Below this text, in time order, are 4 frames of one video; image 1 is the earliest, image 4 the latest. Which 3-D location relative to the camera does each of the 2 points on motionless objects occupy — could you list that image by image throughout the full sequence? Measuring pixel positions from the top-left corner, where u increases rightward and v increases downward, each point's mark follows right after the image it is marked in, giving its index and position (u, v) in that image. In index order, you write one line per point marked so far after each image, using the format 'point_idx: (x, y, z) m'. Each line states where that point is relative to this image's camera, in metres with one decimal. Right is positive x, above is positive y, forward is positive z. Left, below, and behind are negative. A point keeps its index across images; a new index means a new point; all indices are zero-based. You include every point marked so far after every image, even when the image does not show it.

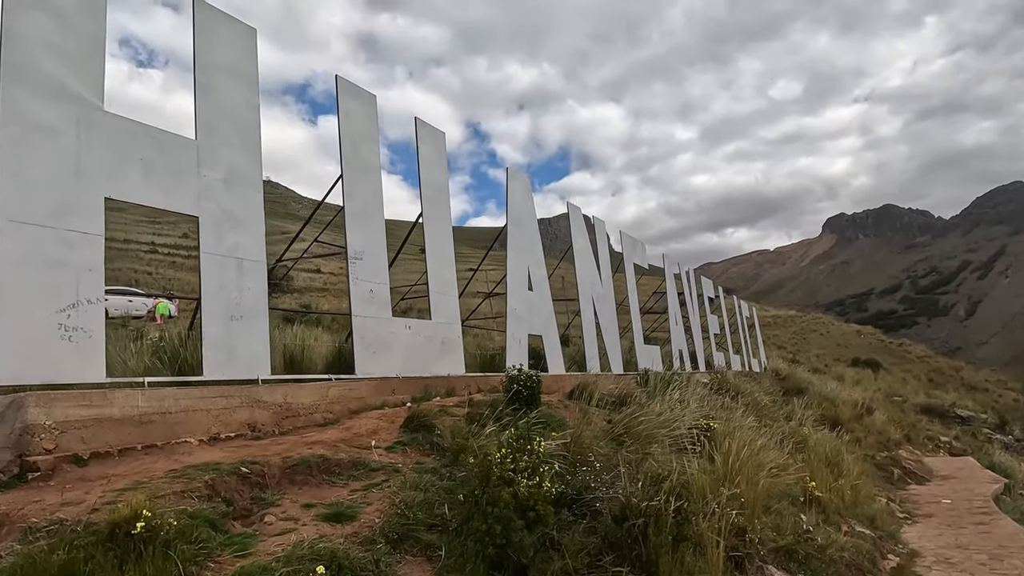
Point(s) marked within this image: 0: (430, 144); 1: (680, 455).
0: (-1.4, +2.5, +11.5) m
1: (+1.9, -1.9, +7.4) m
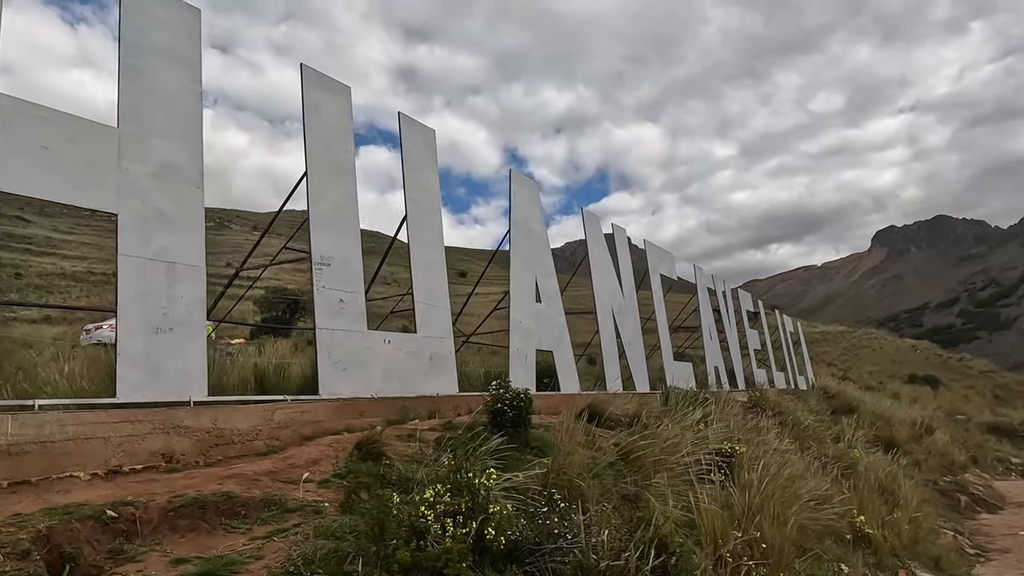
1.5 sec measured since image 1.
0: (-1.5, +2.3, +10.5) m
1: (+1.6, -1.8, +6.1) m
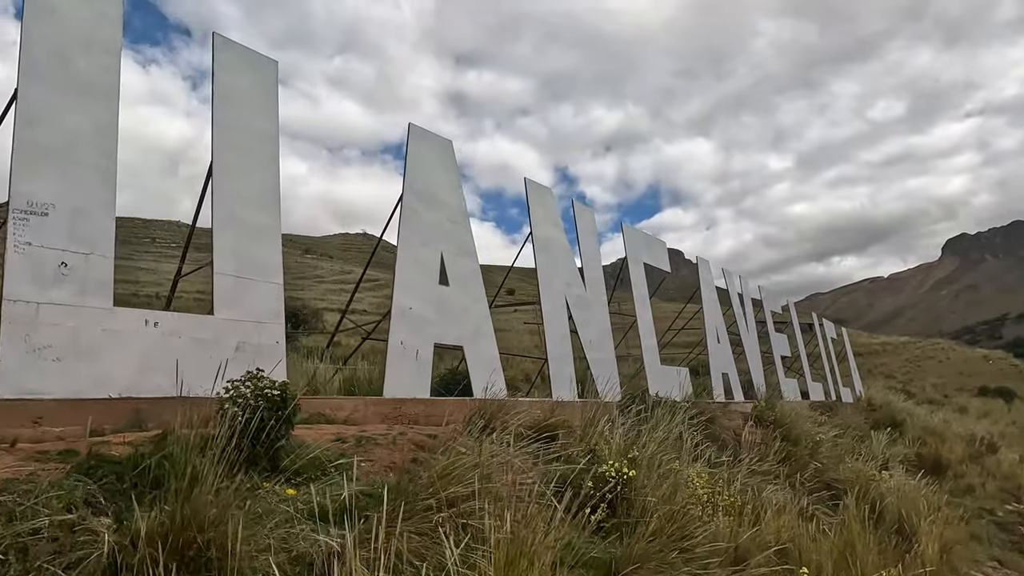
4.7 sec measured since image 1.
0: (-3.3, +2.7, +8.2) m
1: (-0.4, -1.3, +3.4) m
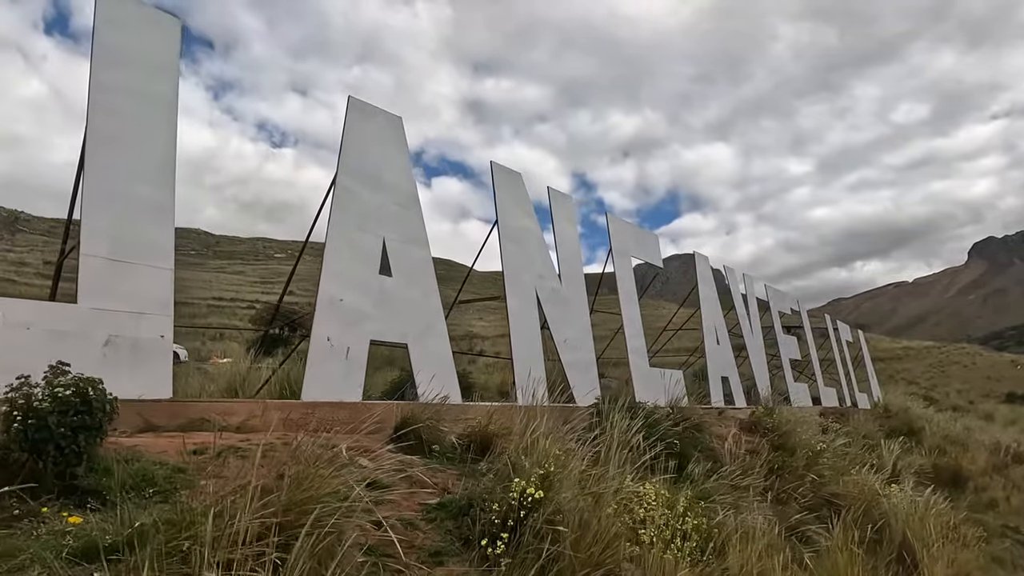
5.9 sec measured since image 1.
0: (-4.0, +2.8, +7.2) m
1: (-1.3, -1.1, +2.3) m
